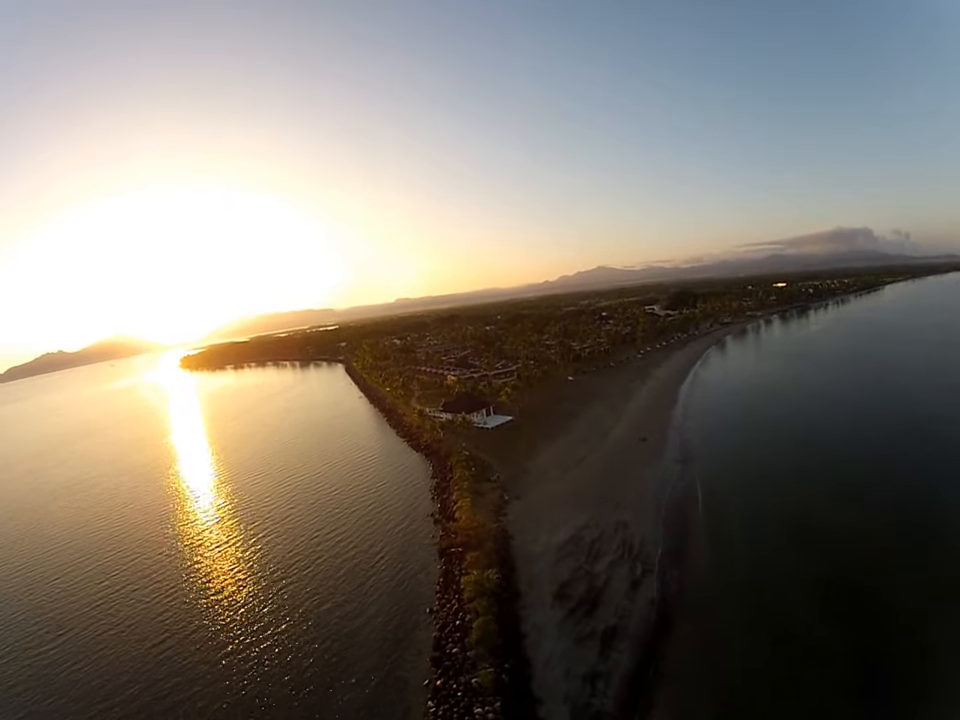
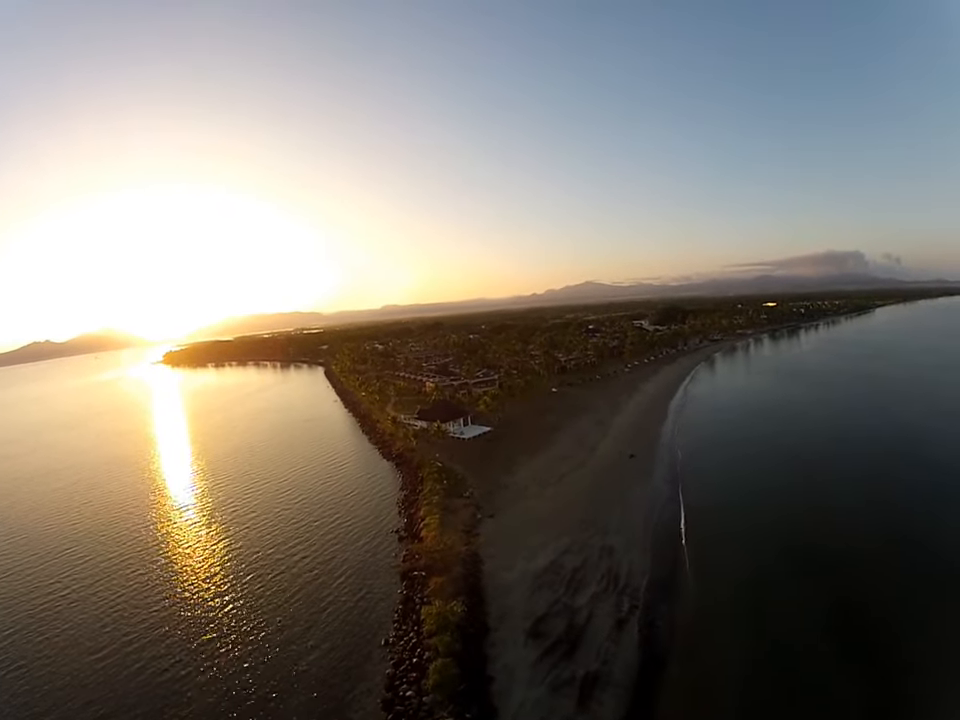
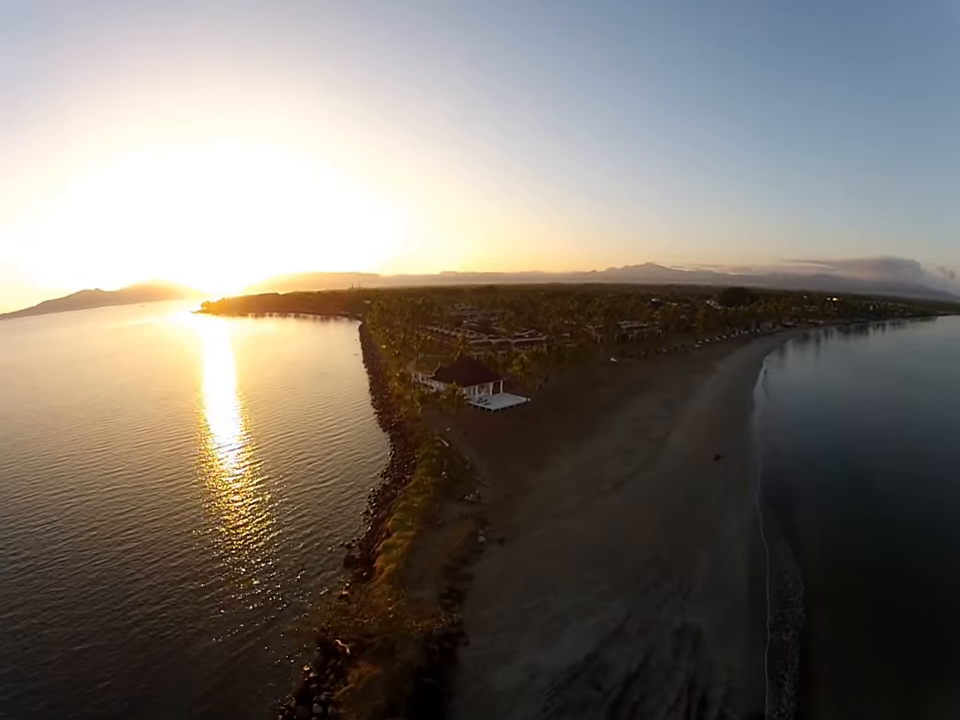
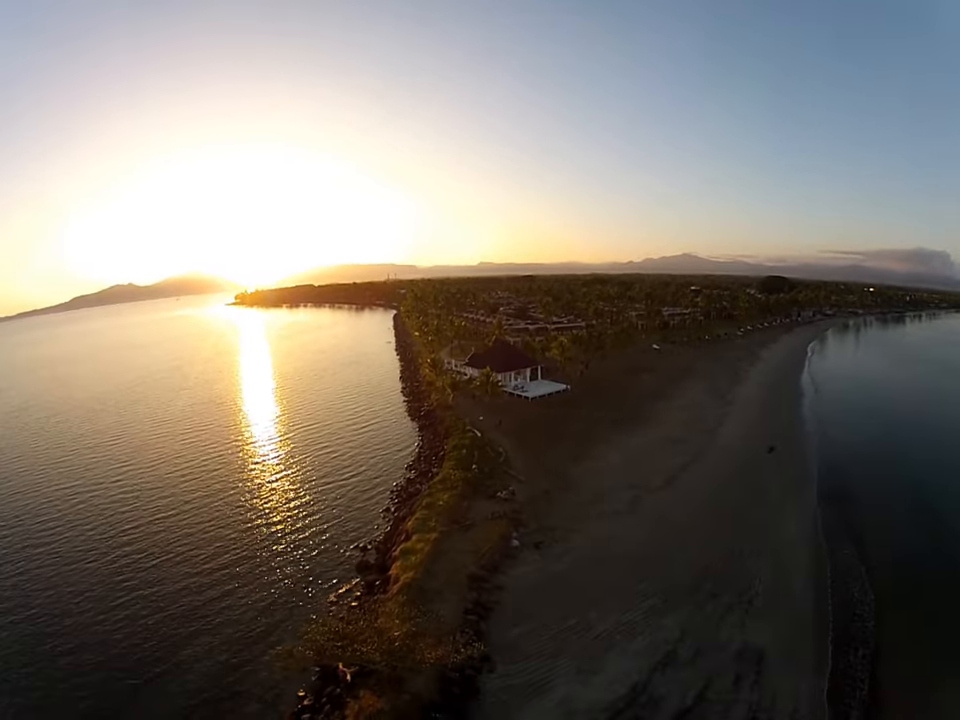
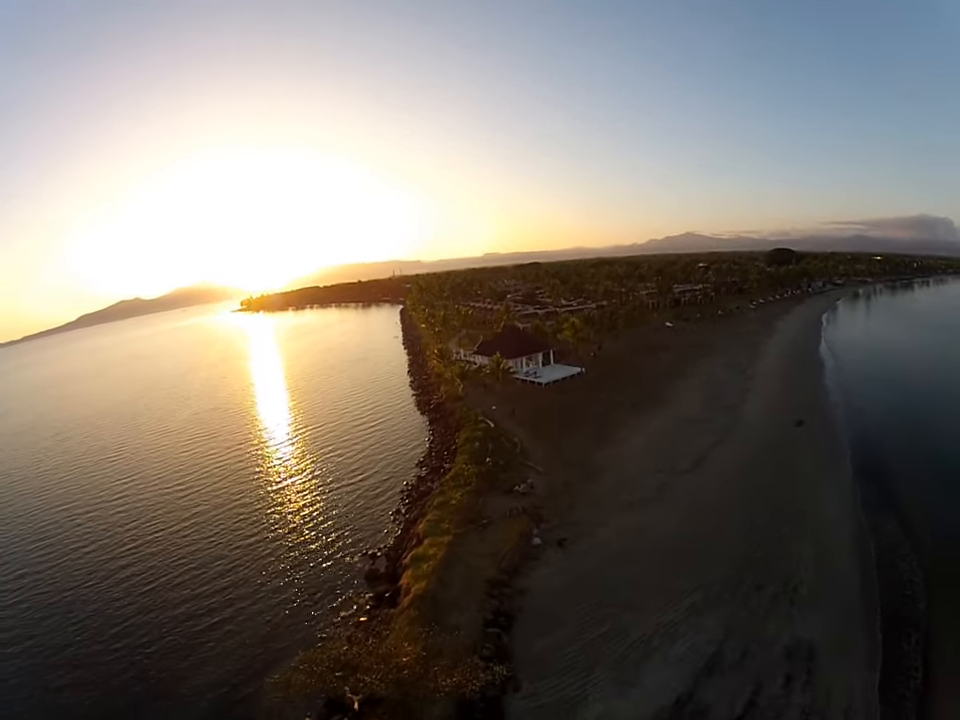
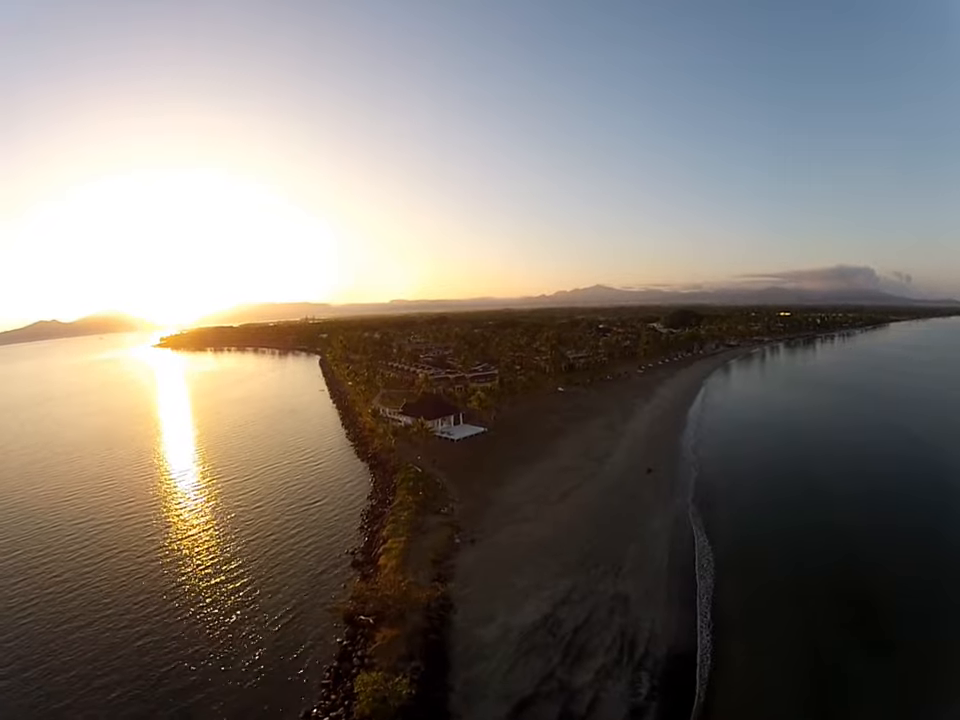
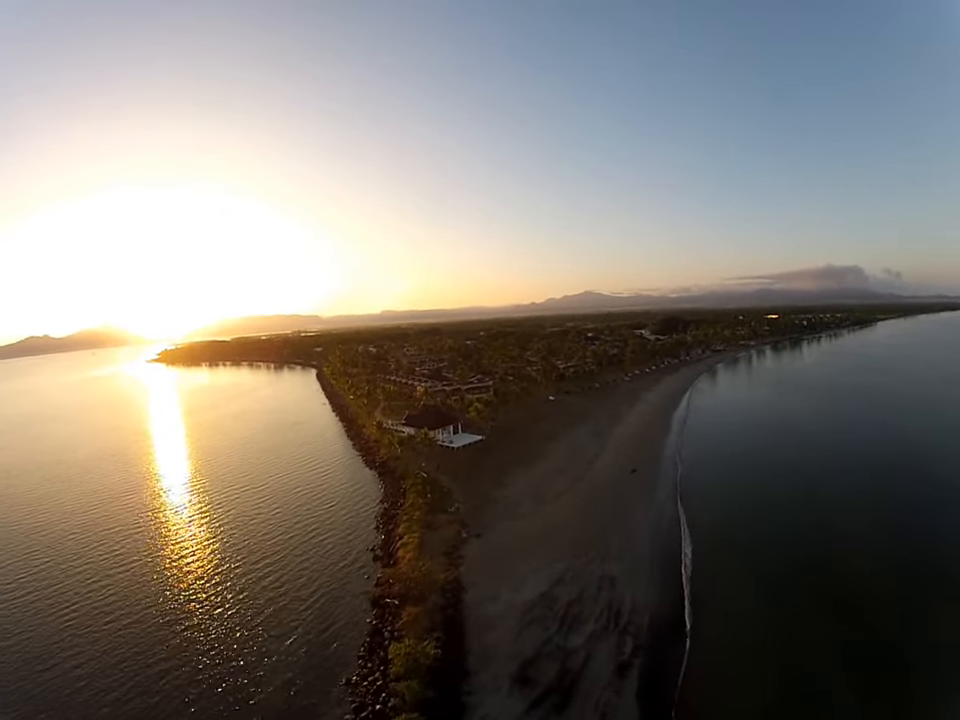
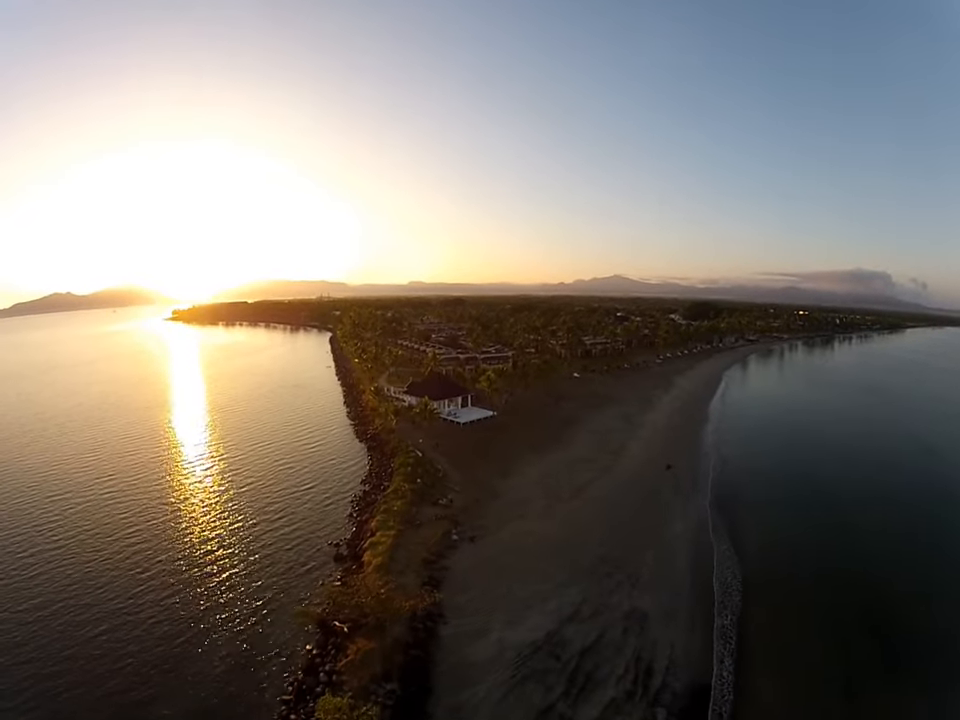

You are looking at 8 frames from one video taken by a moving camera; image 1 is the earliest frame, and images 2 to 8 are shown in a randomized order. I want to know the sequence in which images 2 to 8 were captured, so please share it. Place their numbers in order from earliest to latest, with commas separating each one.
2, 7, 6, 8, 3, 4, 5
